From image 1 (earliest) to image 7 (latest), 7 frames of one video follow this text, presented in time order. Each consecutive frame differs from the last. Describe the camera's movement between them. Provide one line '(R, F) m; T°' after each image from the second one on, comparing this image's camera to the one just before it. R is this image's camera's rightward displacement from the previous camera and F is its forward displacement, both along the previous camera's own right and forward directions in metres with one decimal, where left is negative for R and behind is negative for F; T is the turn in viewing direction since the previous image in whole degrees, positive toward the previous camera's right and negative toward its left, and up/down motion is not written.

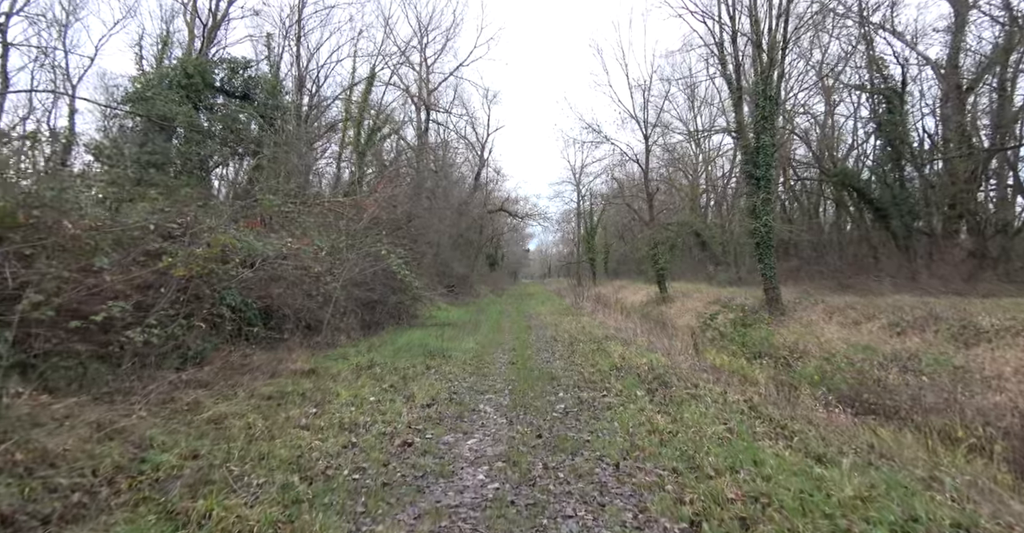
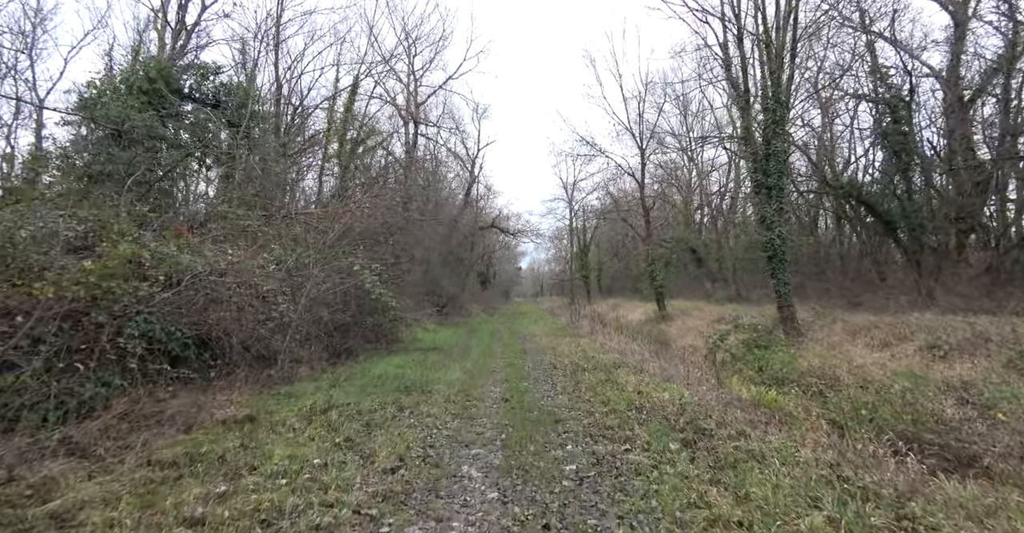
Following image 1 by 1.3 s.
(0.0, +1.6) m; +1°
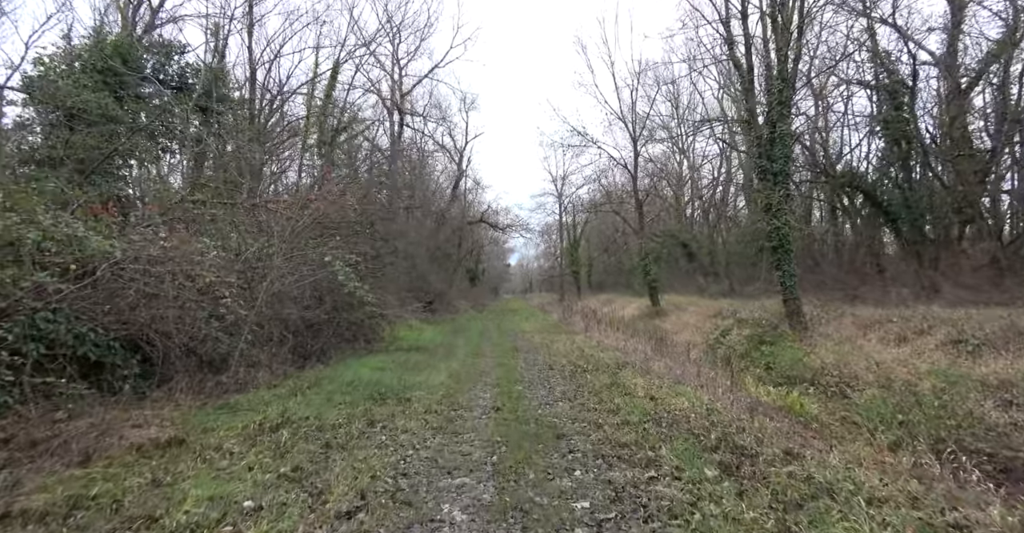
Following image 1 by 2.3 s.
(0.0, +1.1) m; +1°
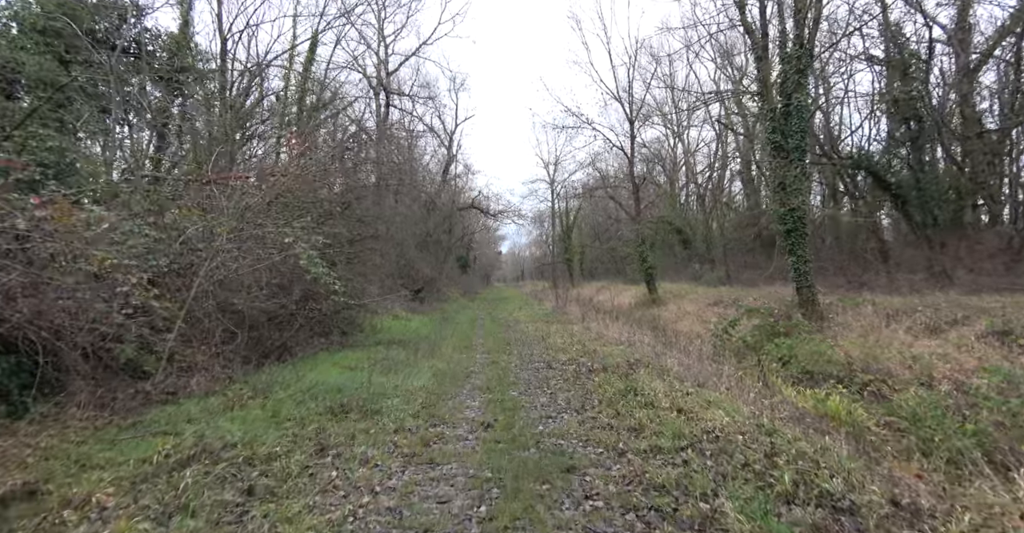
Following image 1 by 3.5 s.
(0.0, +1.4) m; +1°
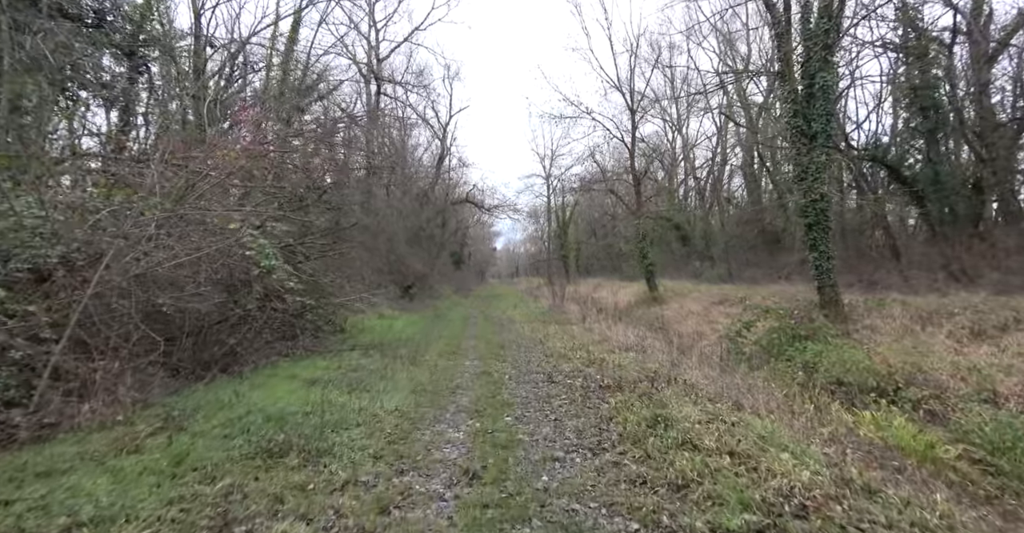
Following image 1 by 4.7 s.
(0.0, +1.5) m; +1°
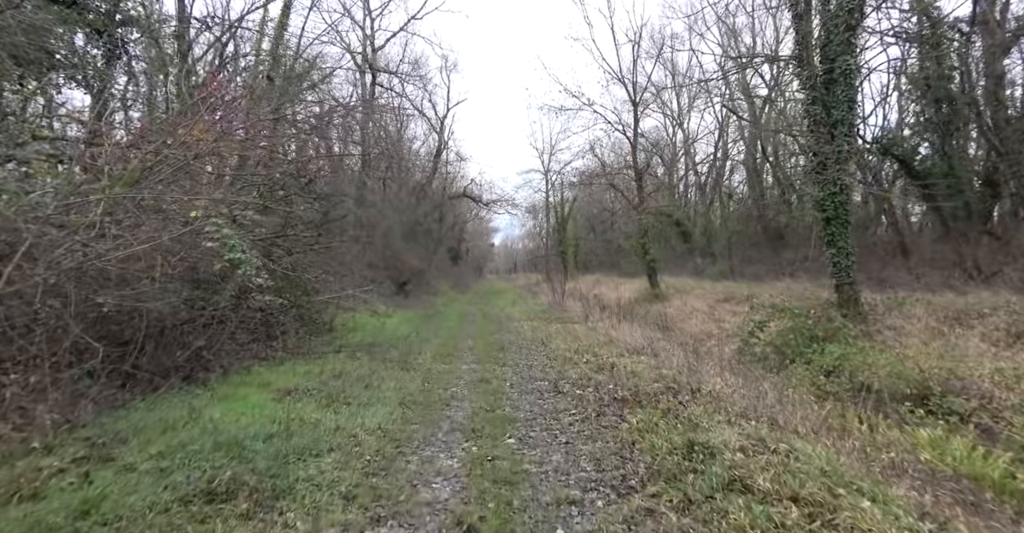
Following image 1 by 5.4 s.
(-0.1, +0.9) m; 0°
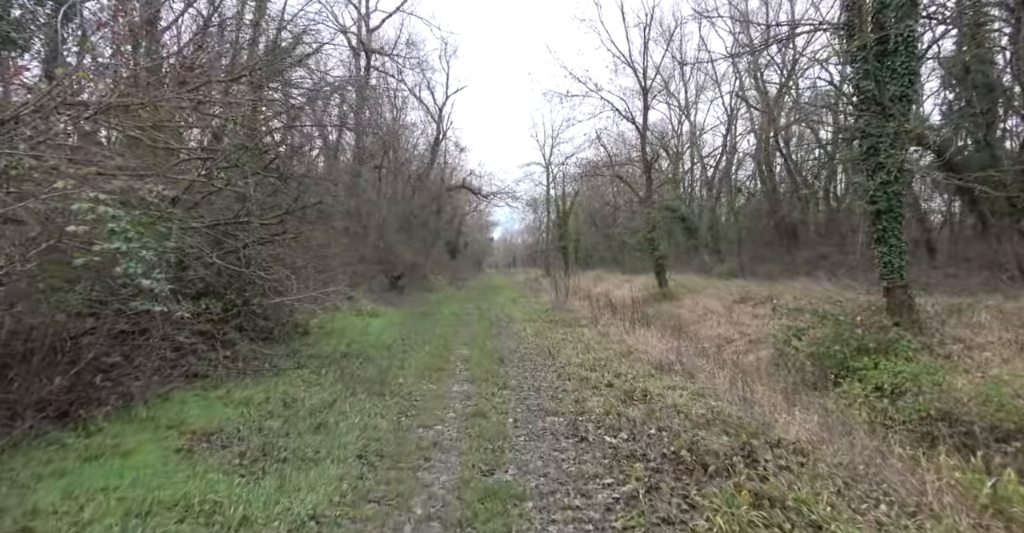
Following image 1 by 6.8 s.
(-0.1, +1.8) m; 0°
